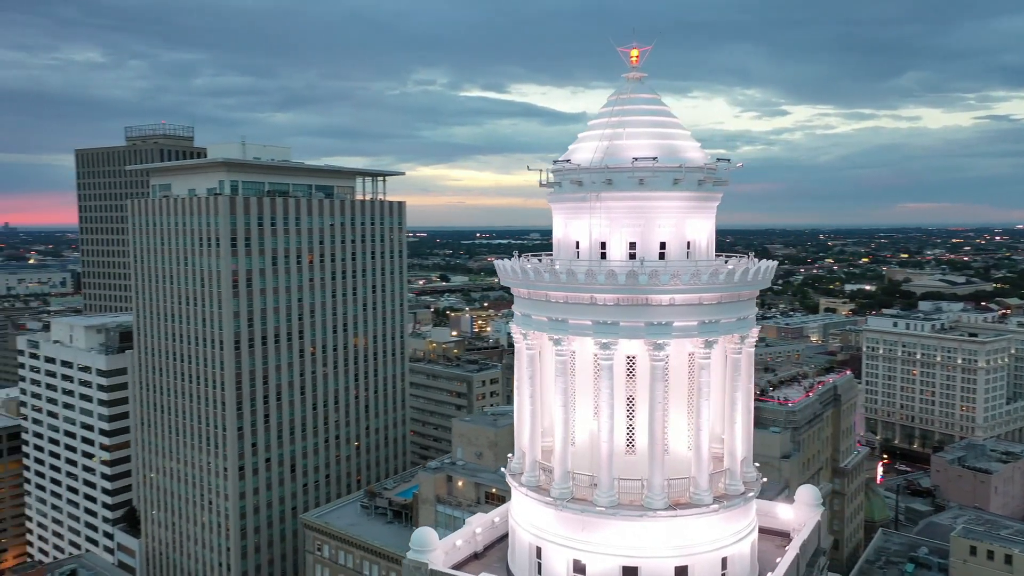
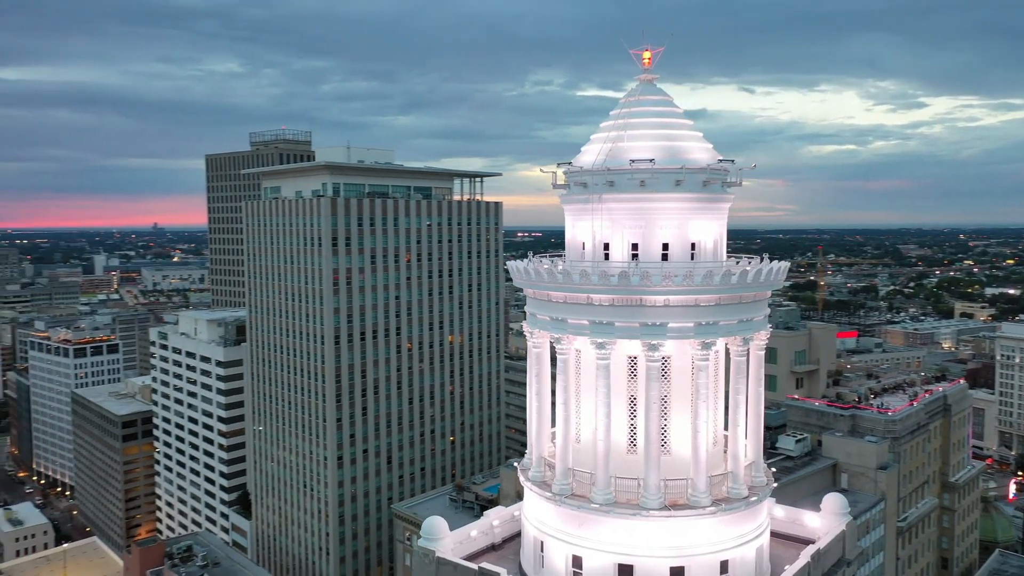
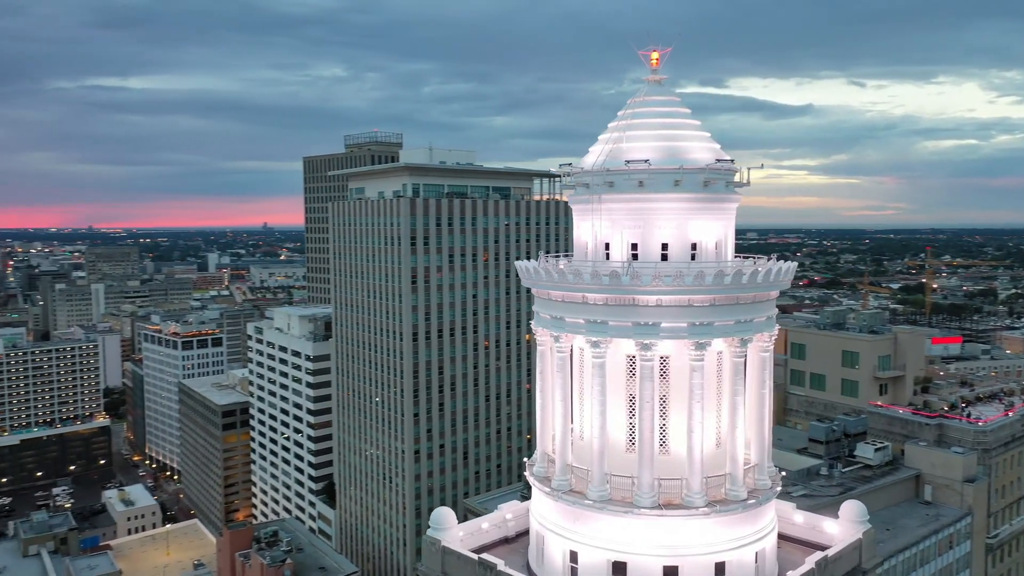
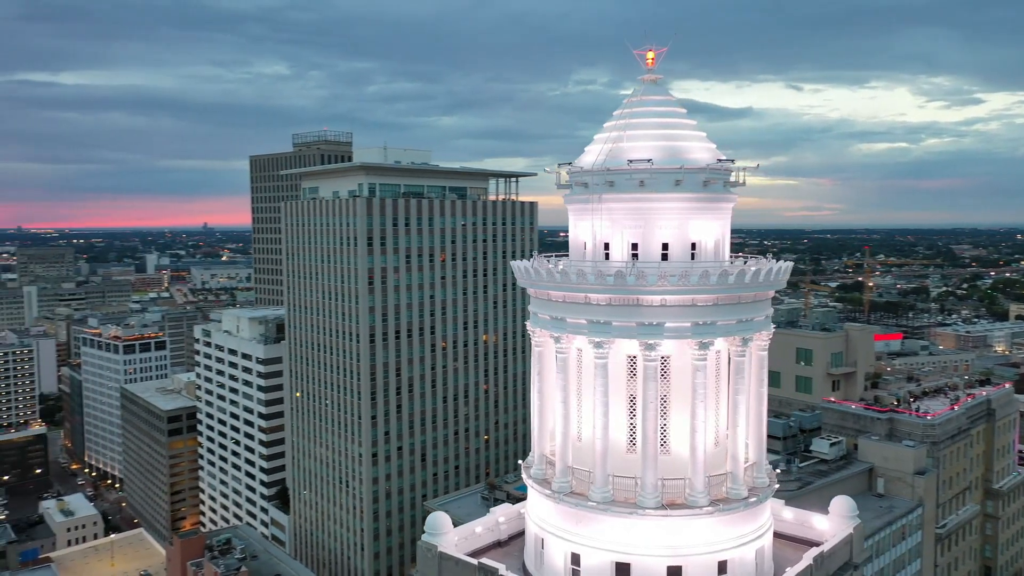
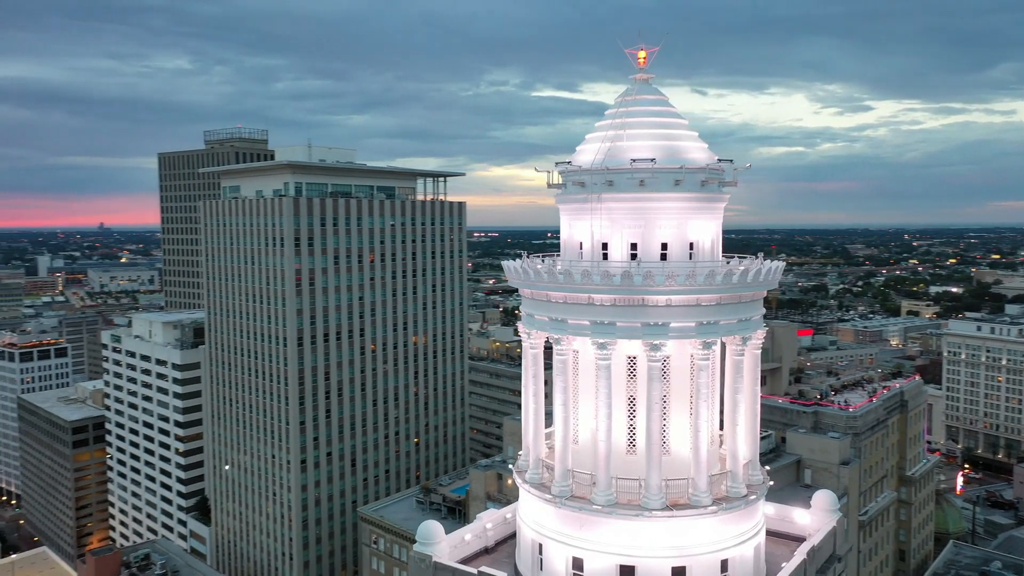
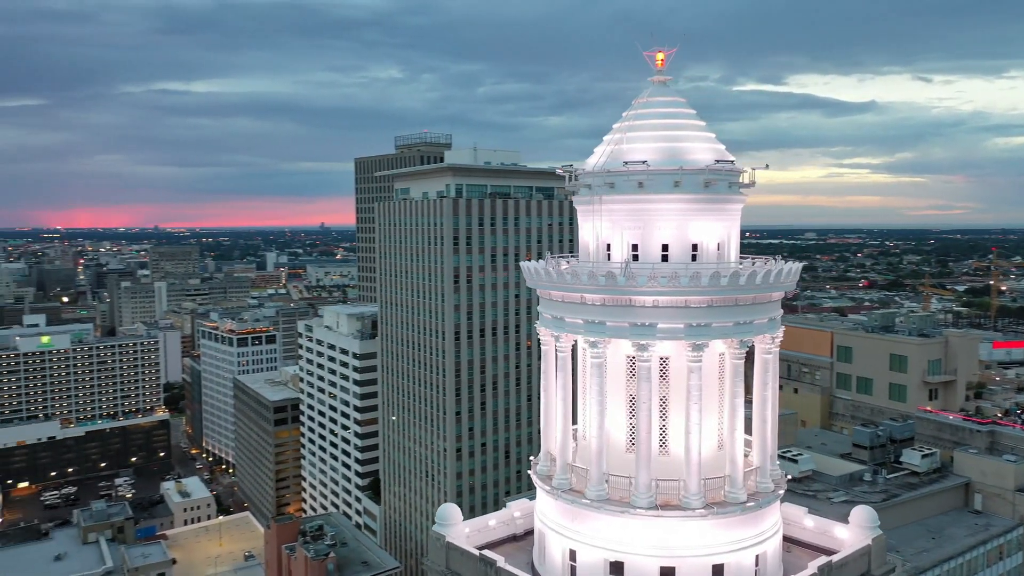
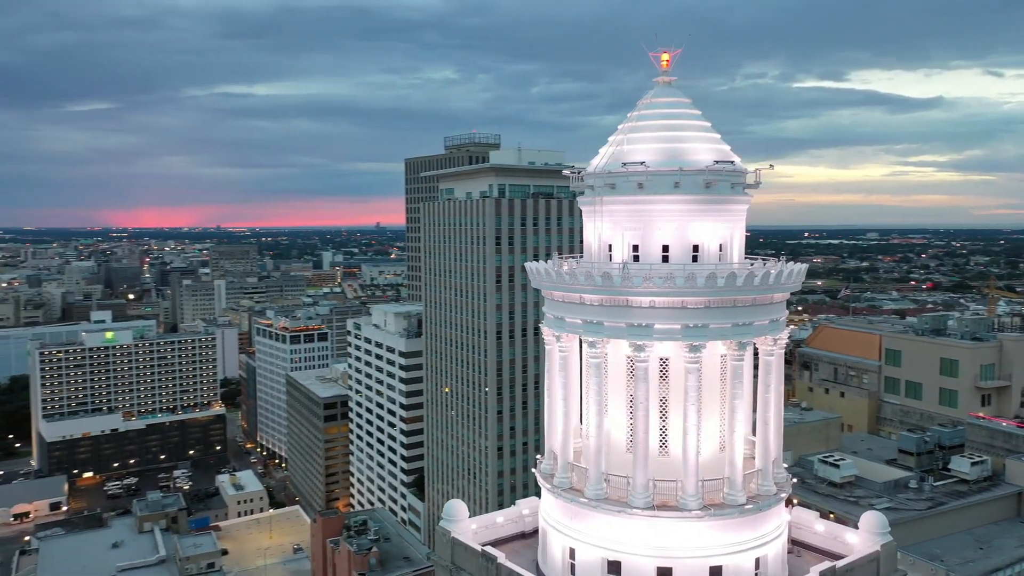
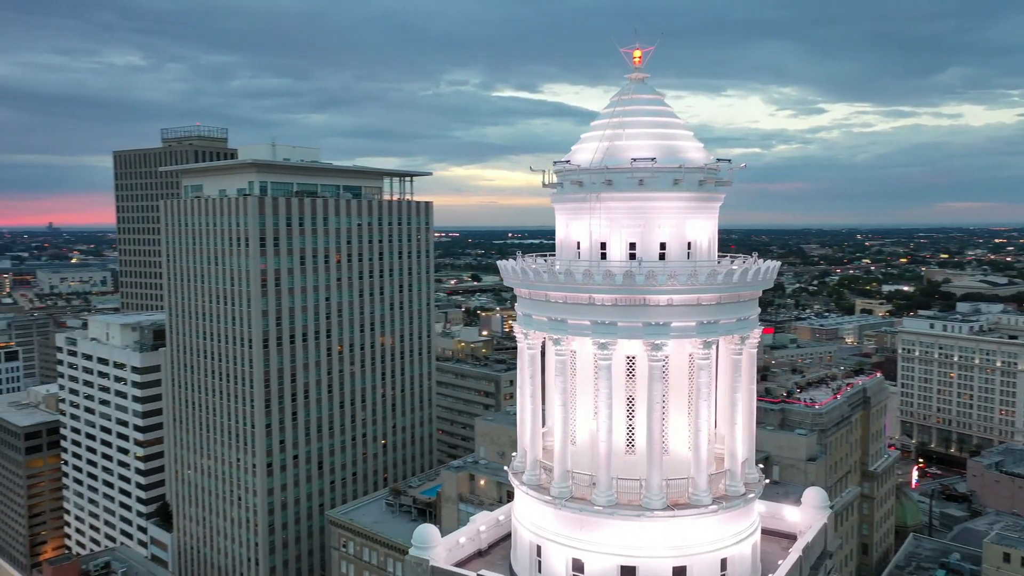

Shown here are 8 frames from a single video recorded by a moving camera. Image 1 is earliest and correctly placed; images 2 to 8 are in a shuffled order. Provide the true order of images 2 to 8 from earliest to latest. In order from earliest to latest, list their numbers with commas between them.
8, 5, 2, 4, 3, 6, 7
